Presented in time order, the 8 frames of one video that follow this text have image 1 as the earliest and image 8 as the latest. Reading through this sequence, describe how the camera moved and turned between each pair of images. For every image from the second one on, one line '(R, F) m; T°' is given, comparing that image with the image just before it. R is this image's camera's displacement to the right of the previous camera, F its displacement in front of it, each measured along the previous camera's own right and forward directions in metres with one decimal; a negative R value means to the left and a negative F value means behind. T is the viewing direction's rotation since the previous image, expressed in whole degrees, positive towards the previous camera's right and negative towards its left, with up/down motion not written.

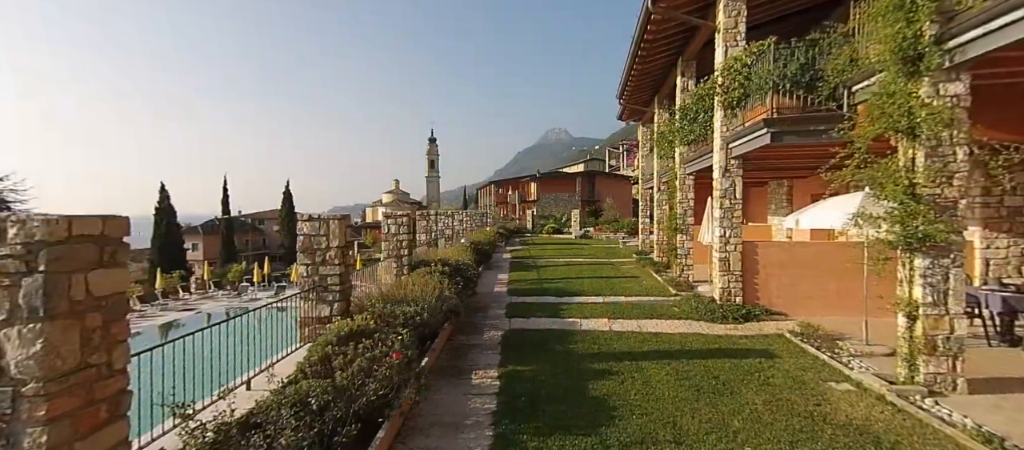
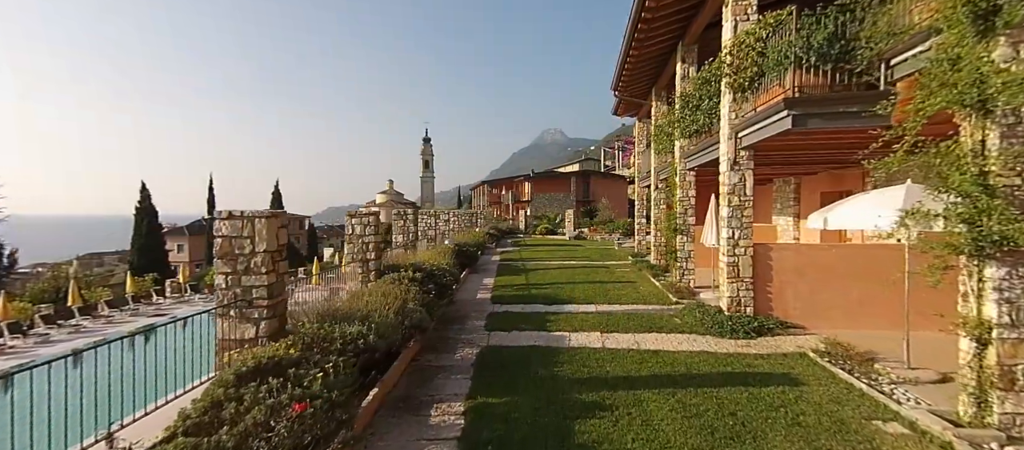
(+0.2, +0.9) m; +1°
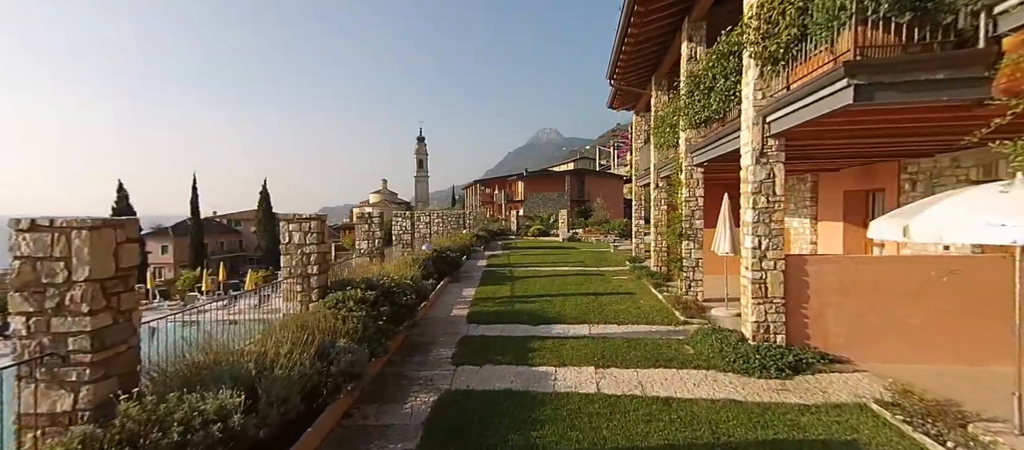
(+0.3, +1.2) m; +1°
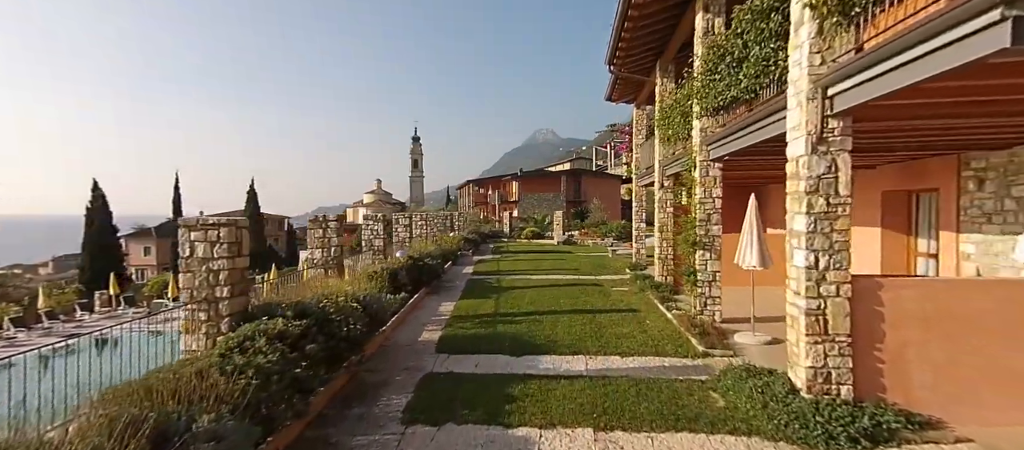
(+0.2, +1.3) m; +1°
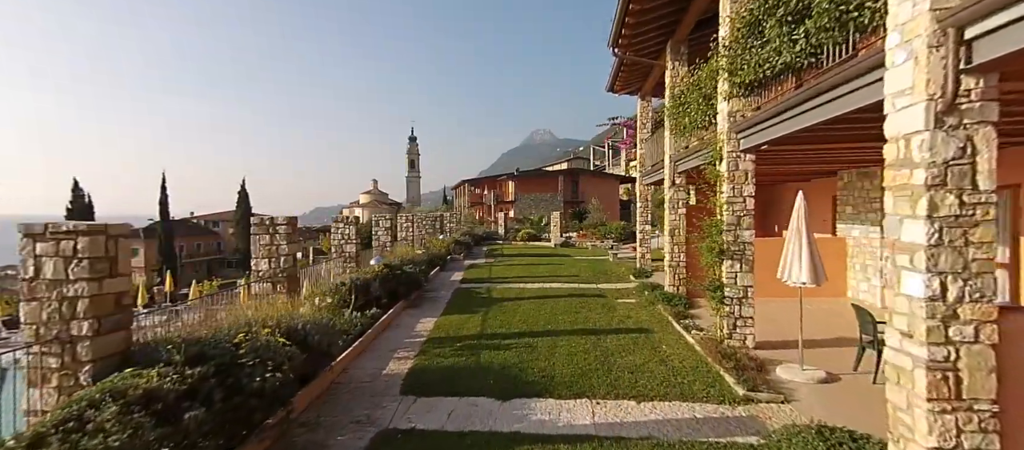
(+0.1, +1.2) m; 0°
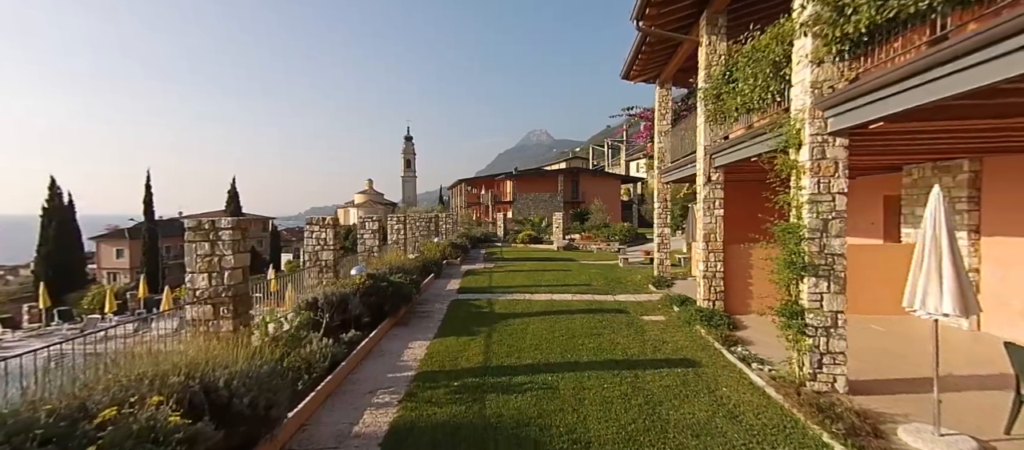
(-0.2, +1.3) m; +1°
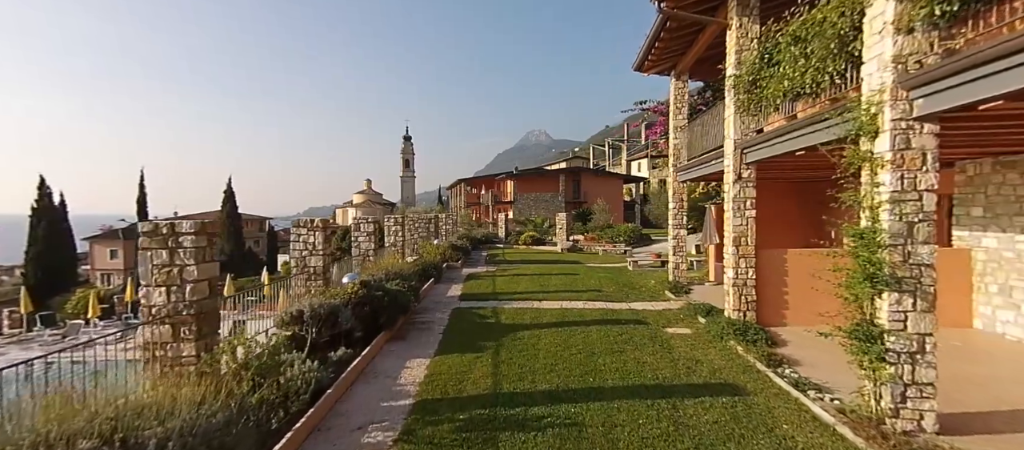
(-0.2, +0.7) m; 0°
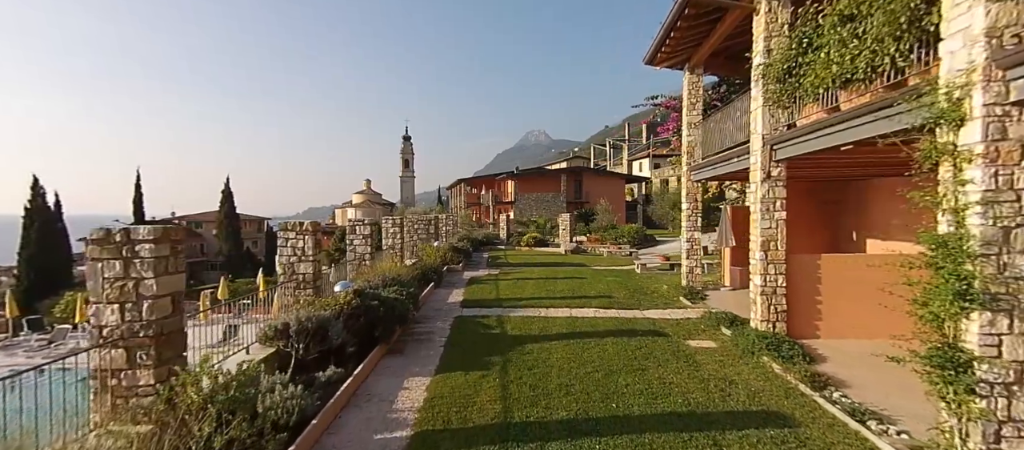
(-0.1, +0.6) m; 0°
